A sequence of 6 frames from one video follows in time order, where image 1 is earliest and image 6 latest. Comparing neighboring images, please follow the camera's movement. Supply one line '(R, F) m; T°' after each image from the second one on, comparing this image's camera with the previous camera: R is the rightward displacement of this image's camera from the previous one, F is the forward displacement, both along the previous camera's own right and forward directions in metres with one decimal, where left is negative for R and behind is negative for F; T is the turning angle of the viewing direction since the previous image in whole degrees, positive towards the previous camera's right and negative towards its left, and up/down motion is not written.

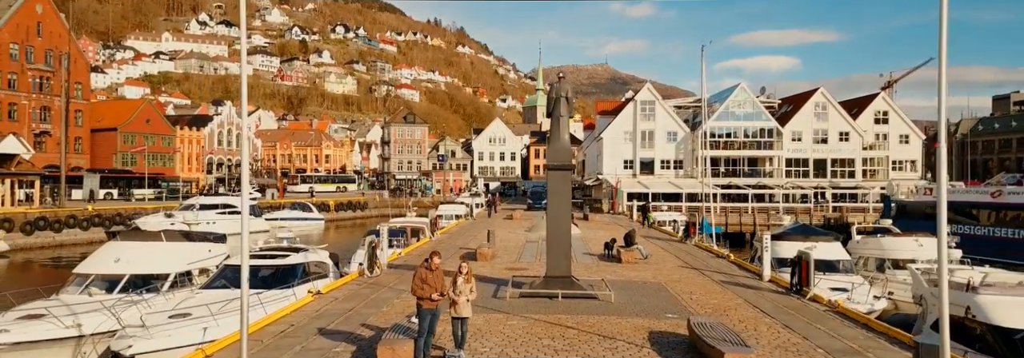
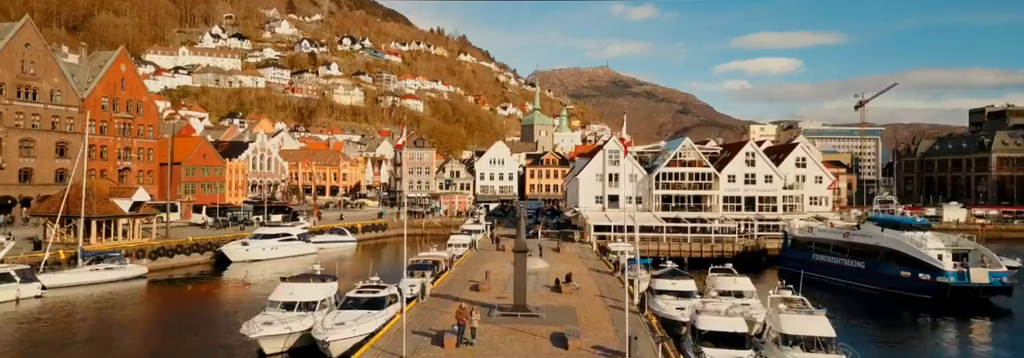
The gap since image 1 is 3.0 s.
(+0.4, -8.9) m; 0°
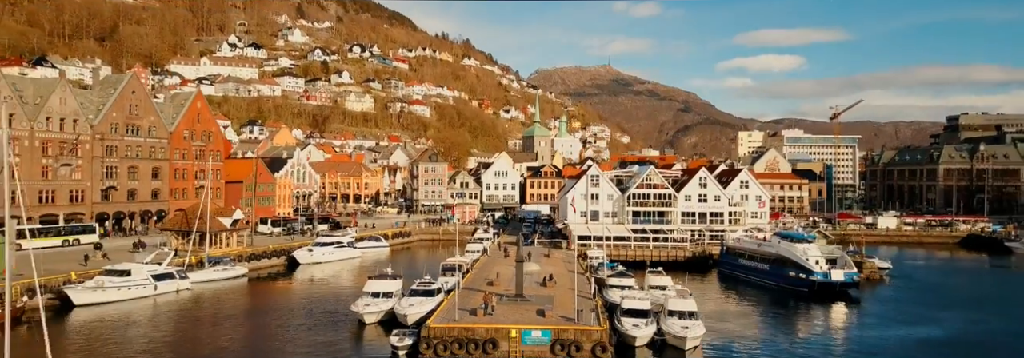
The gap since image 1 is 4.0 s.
(0.0, -11.2) m; 0°
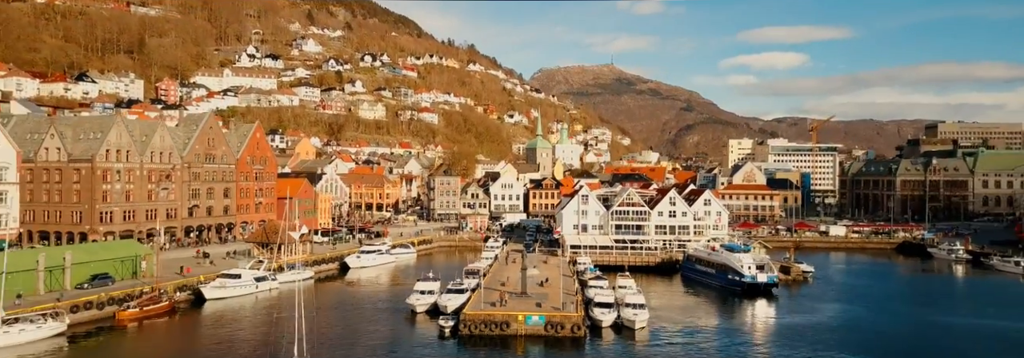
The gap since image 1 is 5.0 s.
(-0.2, -12.3) m; 0°
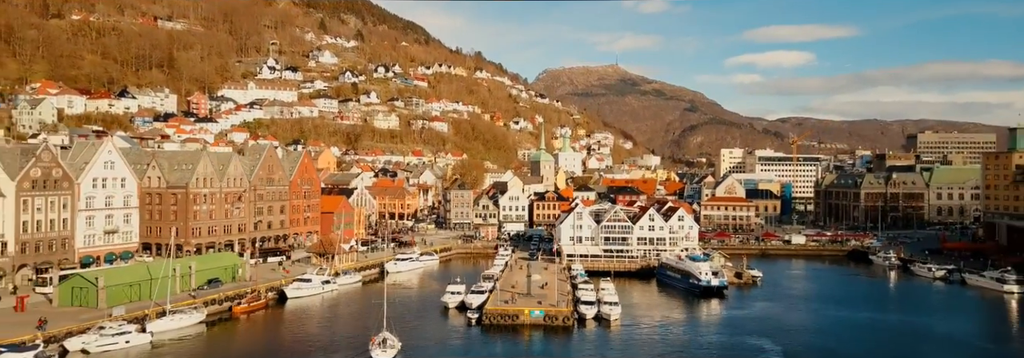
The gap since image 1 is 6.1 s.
(-0.3, -13.8) m; 0°
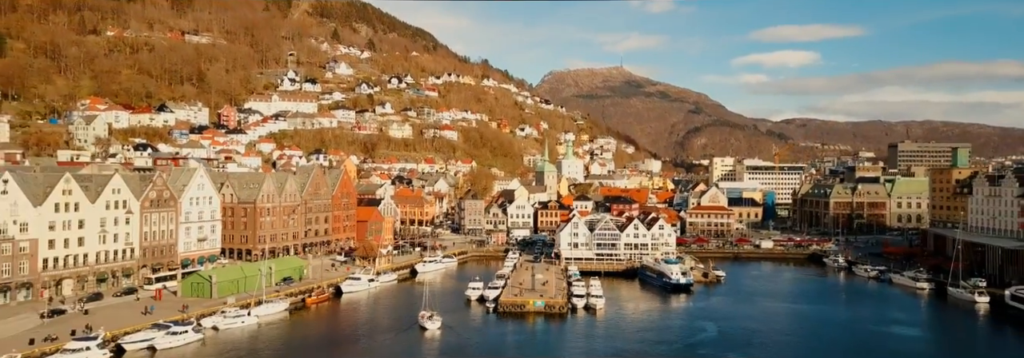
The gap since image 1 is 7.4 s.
(-0.3, -15.2) m; 0°
